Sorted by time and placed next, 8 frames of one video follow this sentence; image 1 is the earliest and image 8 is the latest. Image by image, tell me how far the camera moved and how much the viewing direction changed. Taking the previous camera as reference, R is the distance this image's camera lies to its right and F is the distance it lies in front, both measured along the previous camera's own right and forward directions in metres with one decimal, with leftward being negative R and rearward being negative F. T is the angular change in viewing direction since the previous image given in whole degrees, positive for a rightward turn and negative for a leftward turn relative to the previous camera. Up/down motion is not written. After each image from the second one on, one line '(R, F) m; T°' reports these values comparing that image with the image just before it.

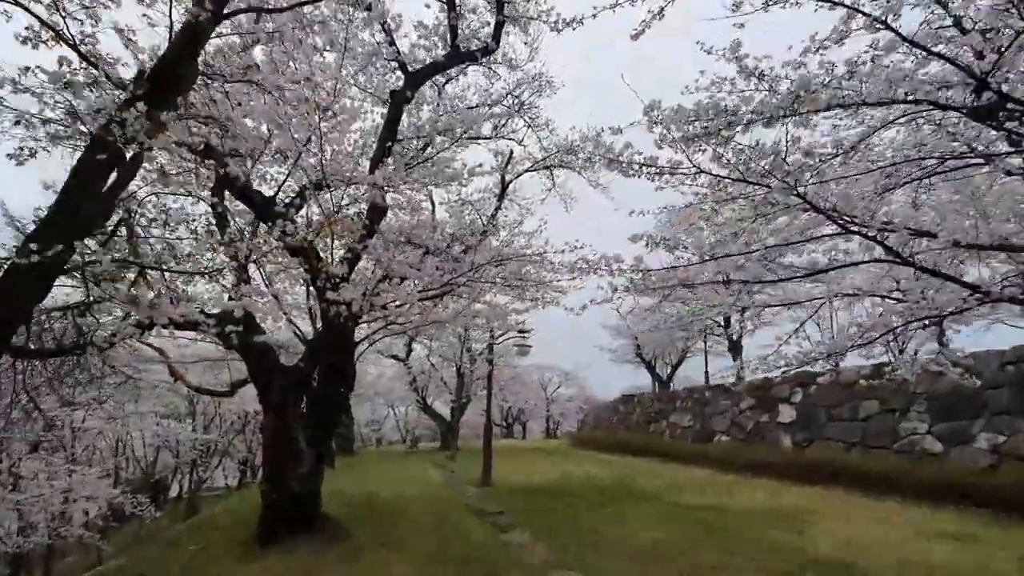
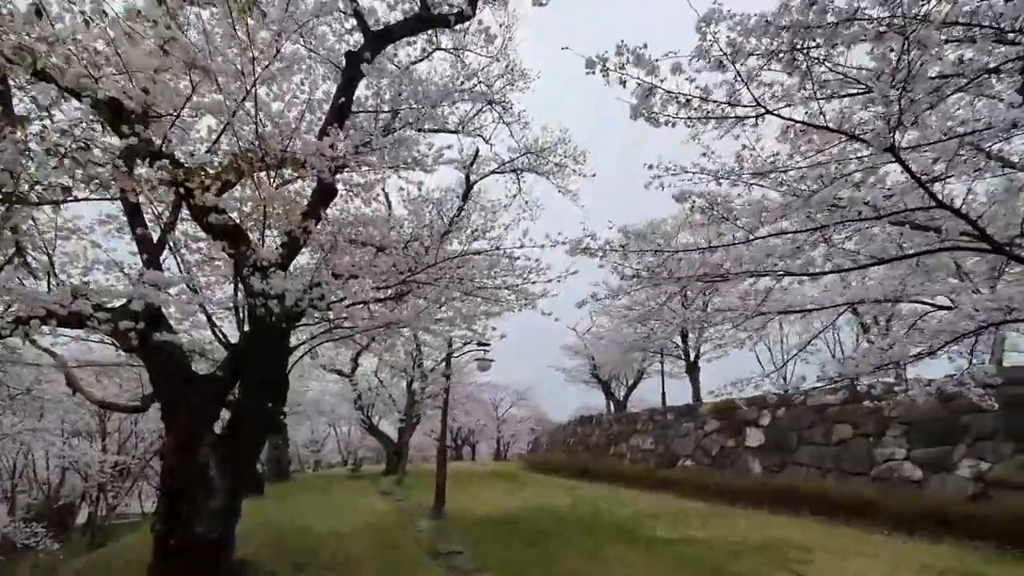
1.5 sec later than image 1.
(-0.2, +0.8) m; +5°
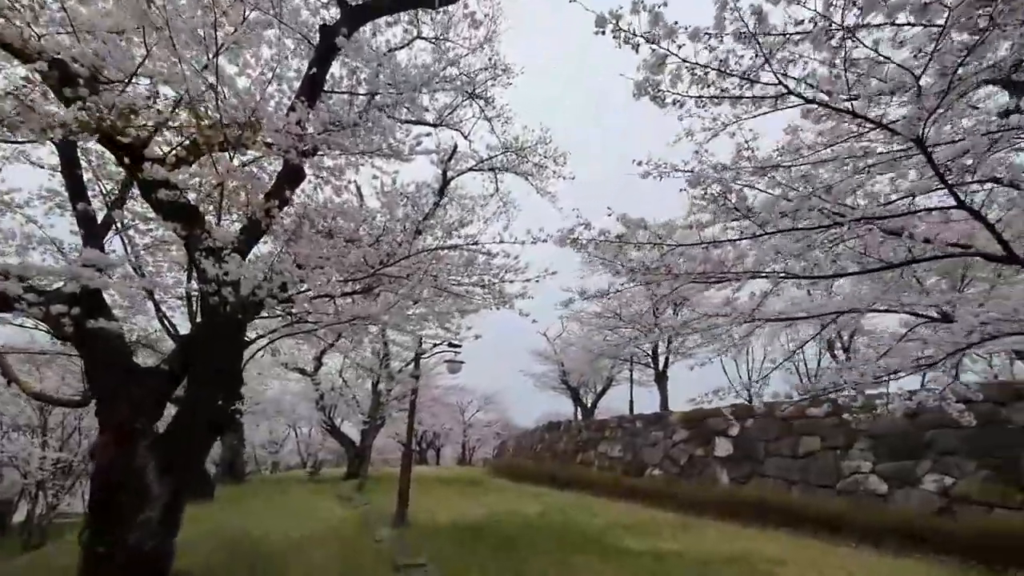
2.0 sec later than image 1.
(-0.1, +0.2) m; +3°
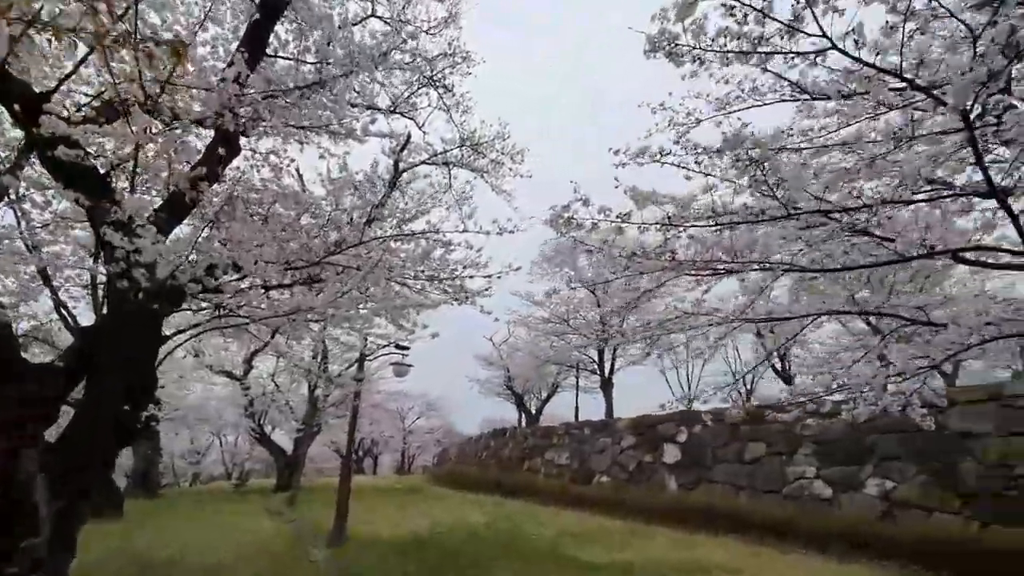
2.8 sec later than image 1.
(-0.1, +0.3) m; +6°
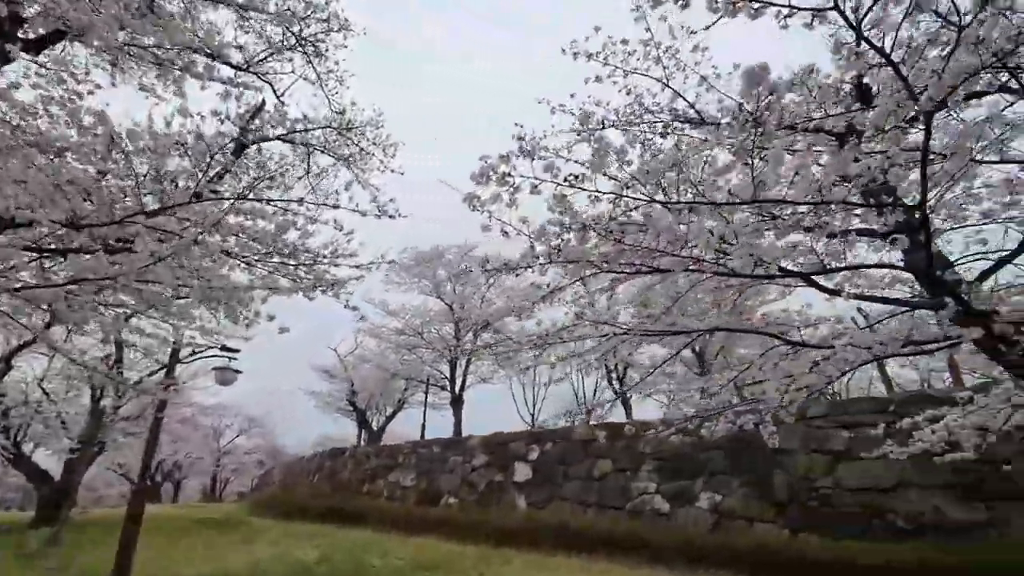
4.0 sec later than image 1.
(-0.2, +0.5) m; +17°
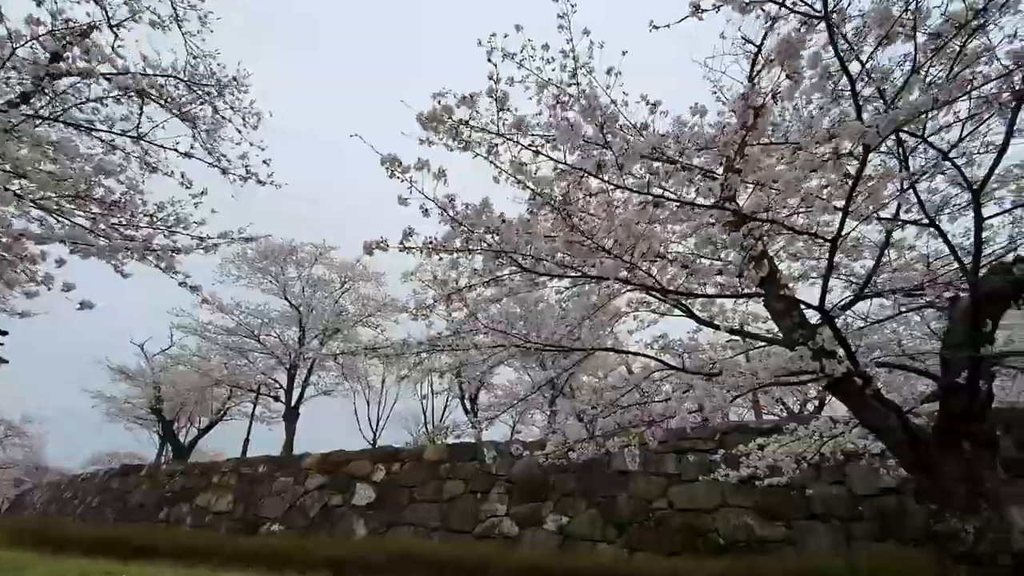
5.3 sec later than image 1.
(-0.2, +0.3) m; +16°
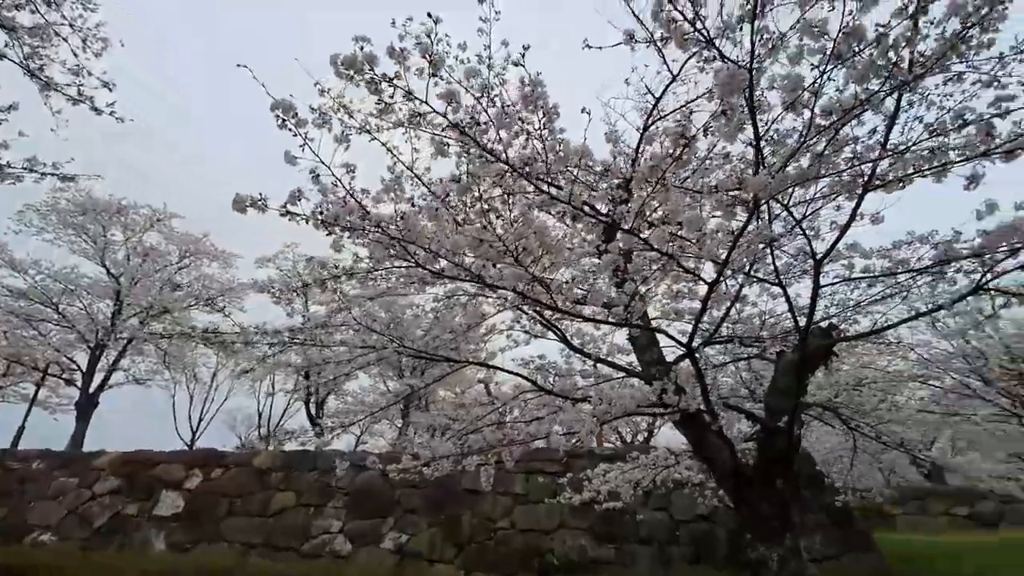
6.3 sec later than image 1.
(-0.1, +0.1) m; +15°
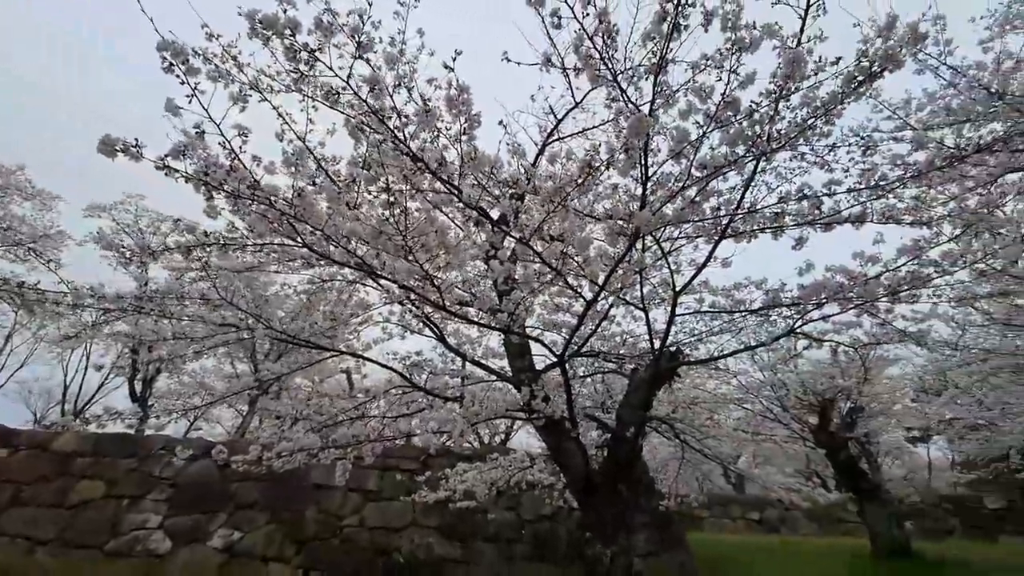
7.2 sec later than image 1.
(-0.1, 0.0) m; +14°
